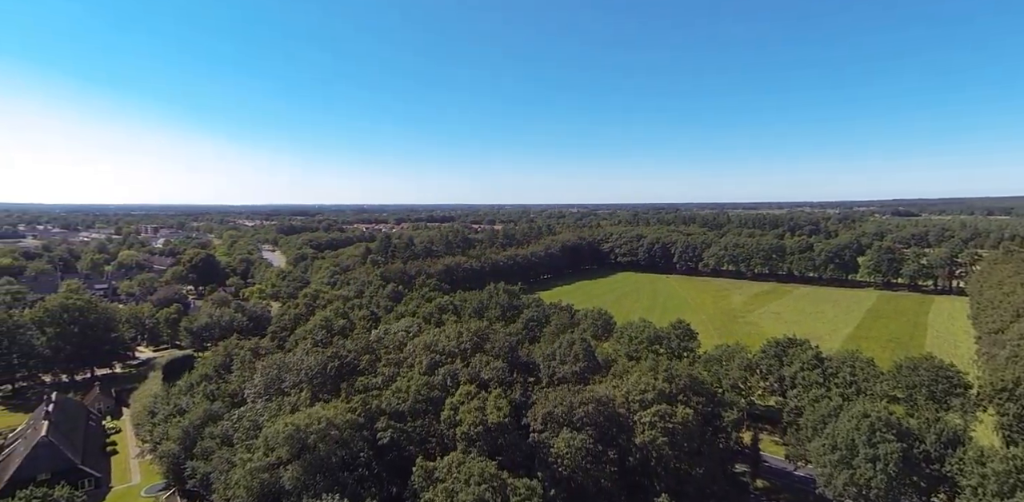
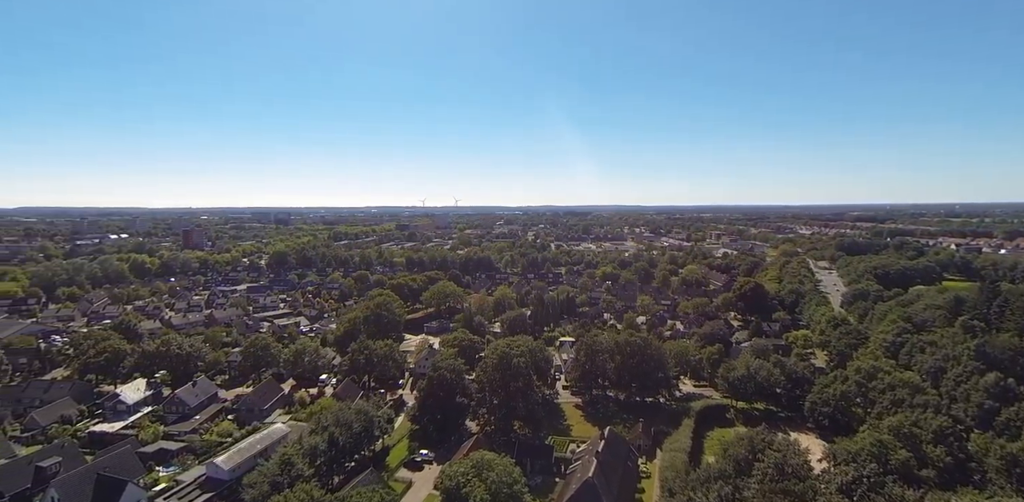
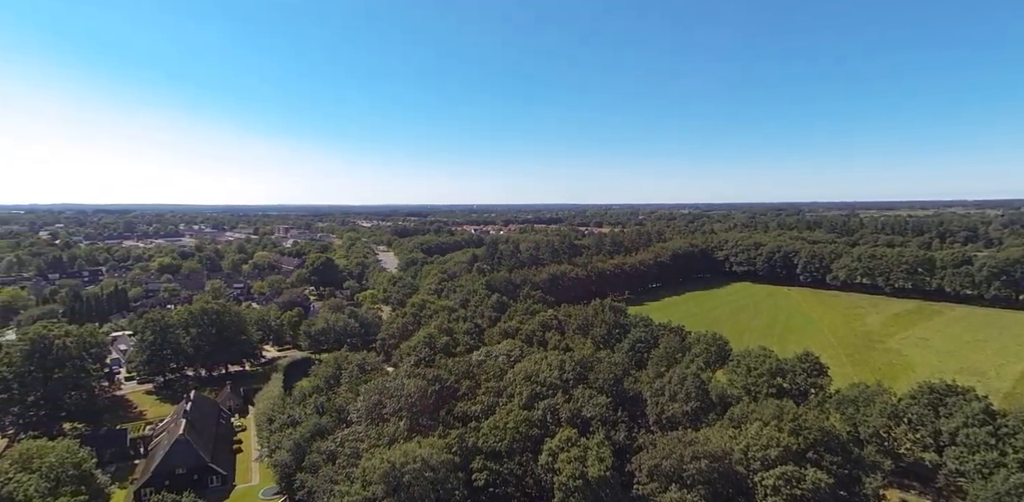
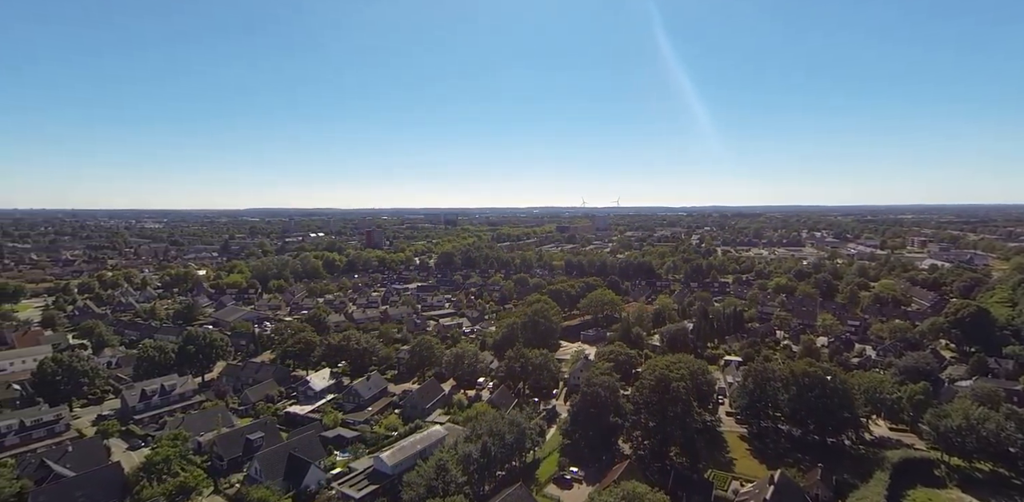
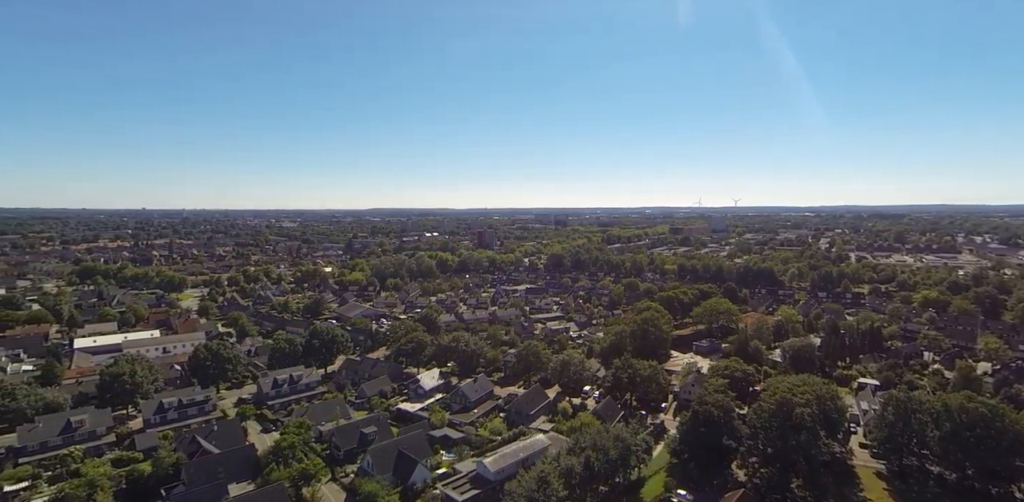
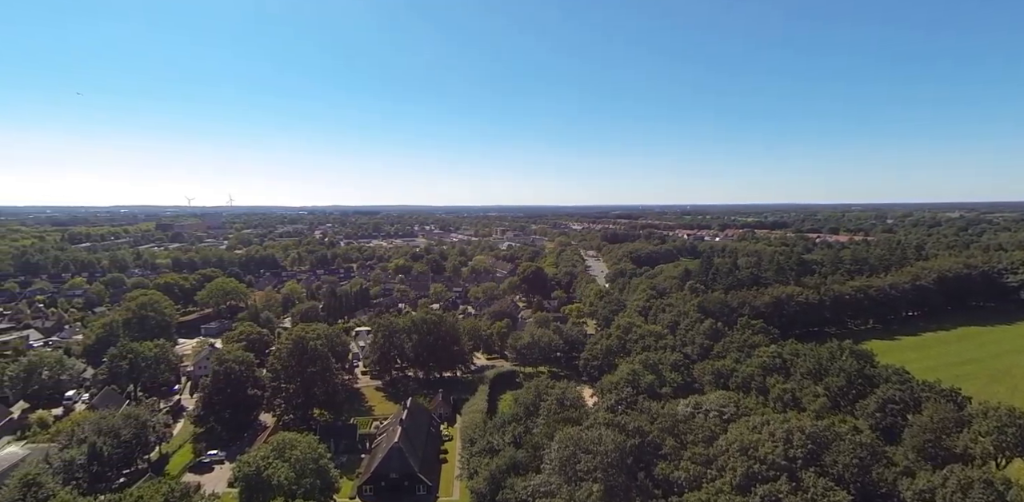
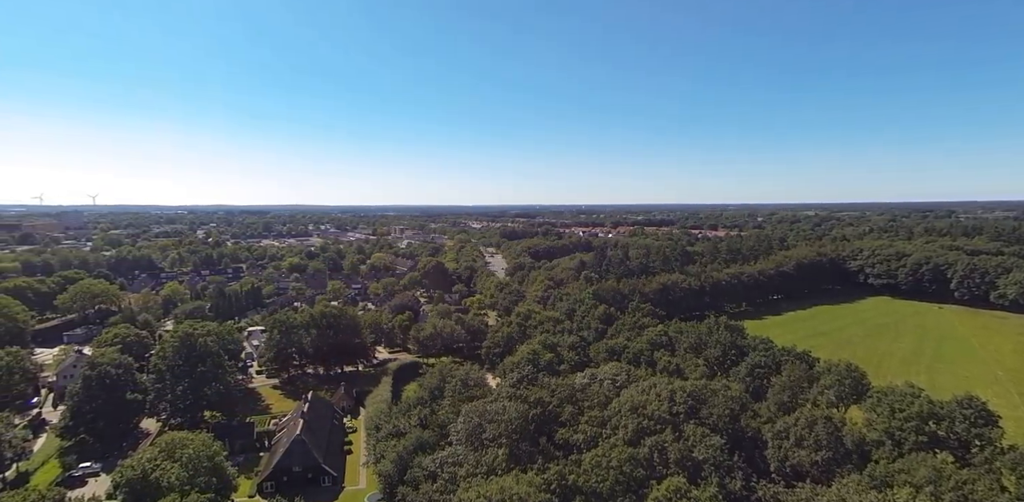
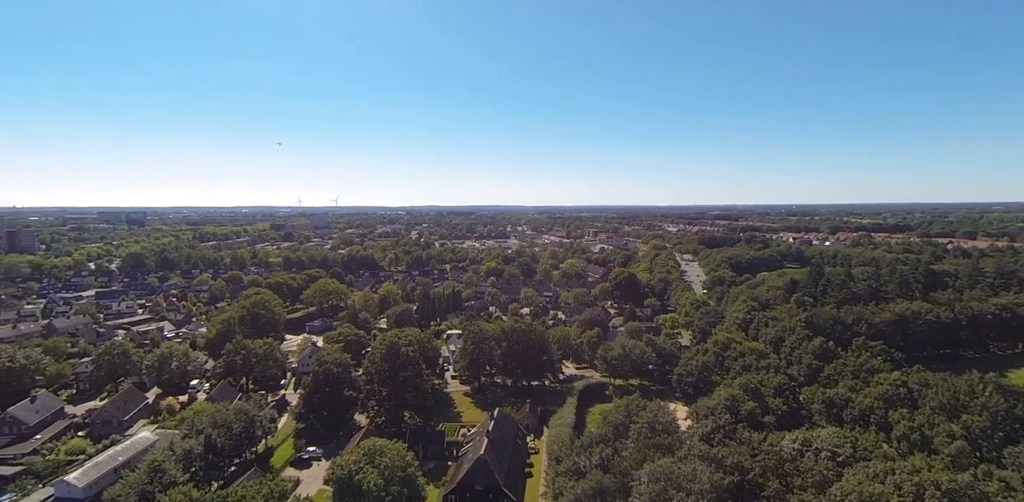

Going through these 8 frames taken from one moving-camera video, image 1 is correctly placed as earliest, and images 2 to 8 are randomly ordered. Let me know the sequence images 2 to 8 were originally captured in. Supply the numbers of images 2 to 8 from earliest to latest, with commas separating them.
3, 7, 6, 8, 2, 4, 5
